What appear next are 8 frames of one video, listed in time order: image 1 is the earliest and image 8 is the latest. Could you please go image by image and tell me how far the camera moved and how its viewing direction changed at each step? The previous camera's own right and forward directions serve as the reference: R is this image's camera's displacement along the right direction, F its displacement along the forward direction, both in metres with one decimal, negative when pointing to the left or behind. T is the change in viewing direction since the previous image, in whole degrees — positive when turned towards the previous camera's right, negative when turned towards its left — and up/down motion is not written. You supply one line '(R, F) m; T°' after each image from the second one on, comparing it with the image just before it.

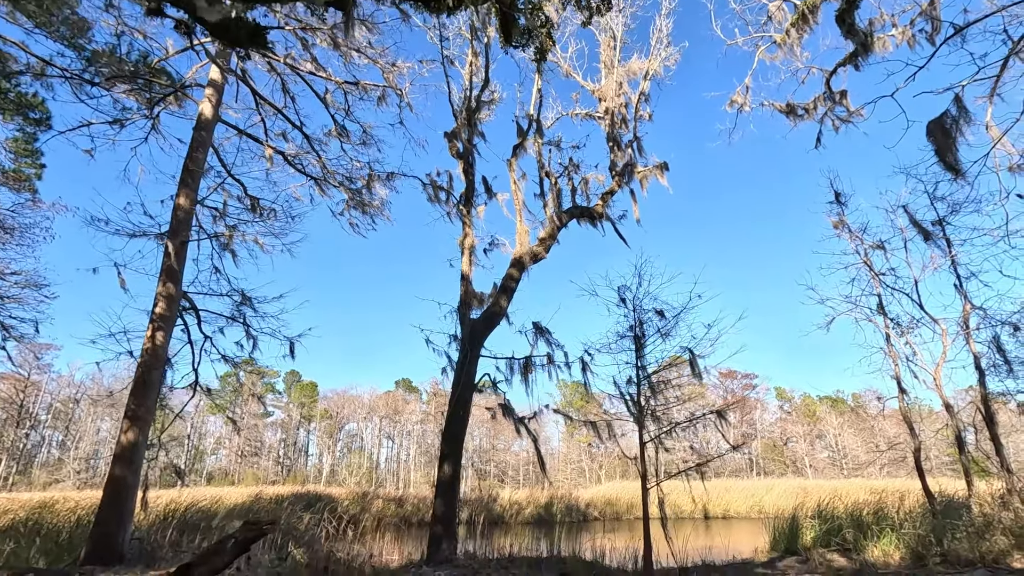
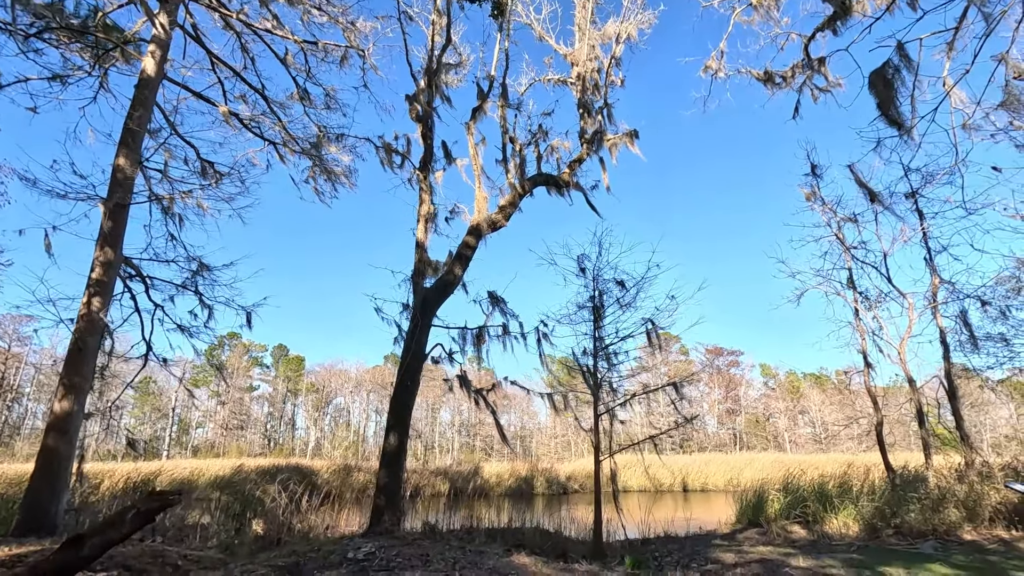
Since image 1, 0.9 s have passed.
(+0.5, +0.2) m; +1°
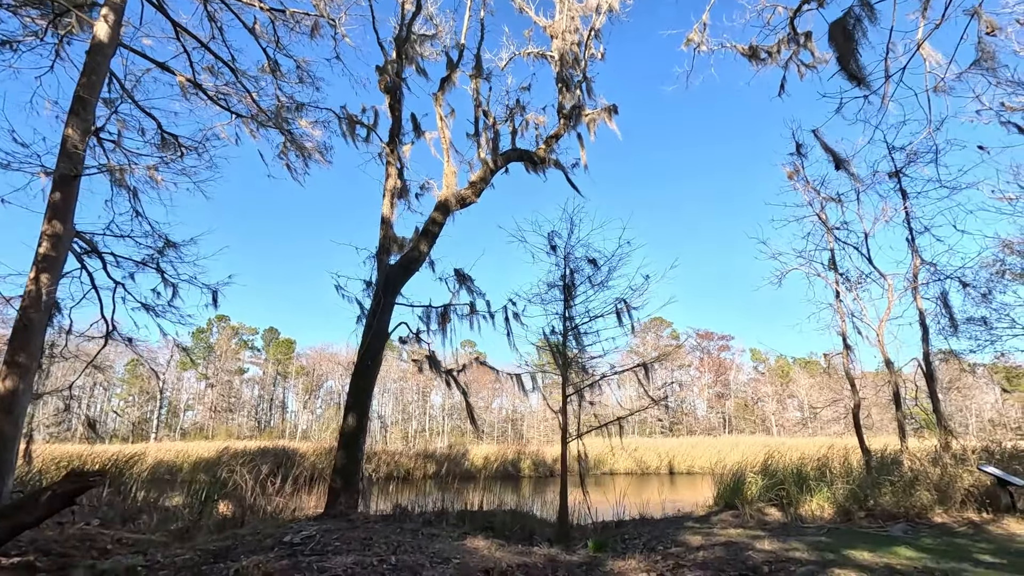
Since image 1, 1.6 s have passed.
(+0.4, +0.2) m; +1°
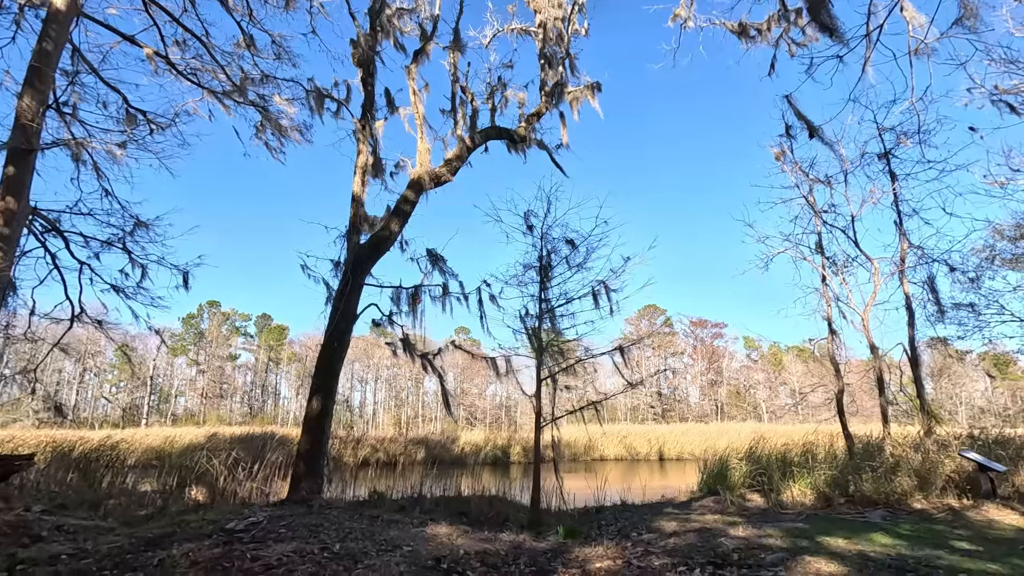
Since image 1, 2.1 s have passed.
(+0.3, +0.2) m; 0°
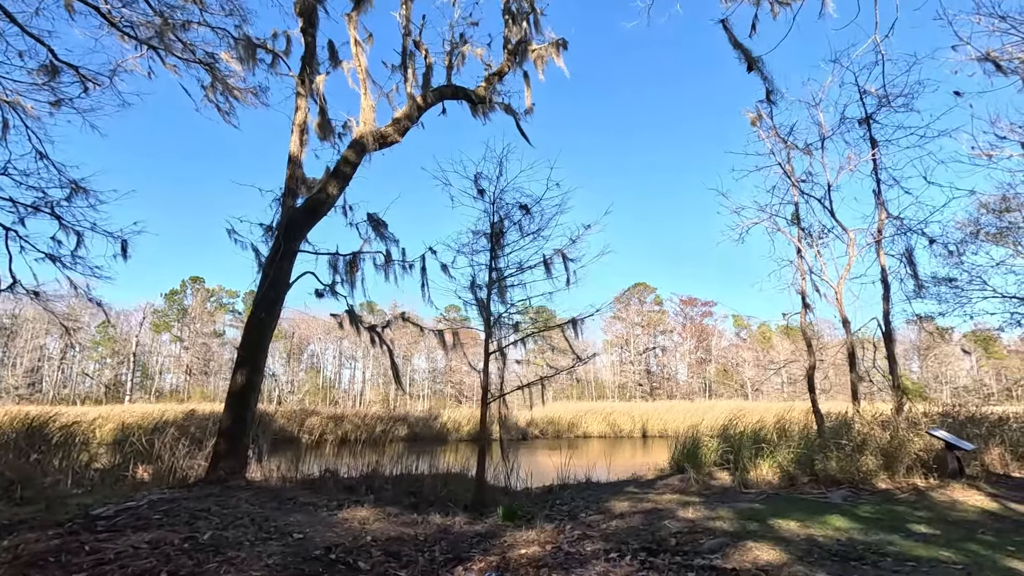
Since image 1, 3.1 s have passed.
(+0.6, +0.4) m; +1°
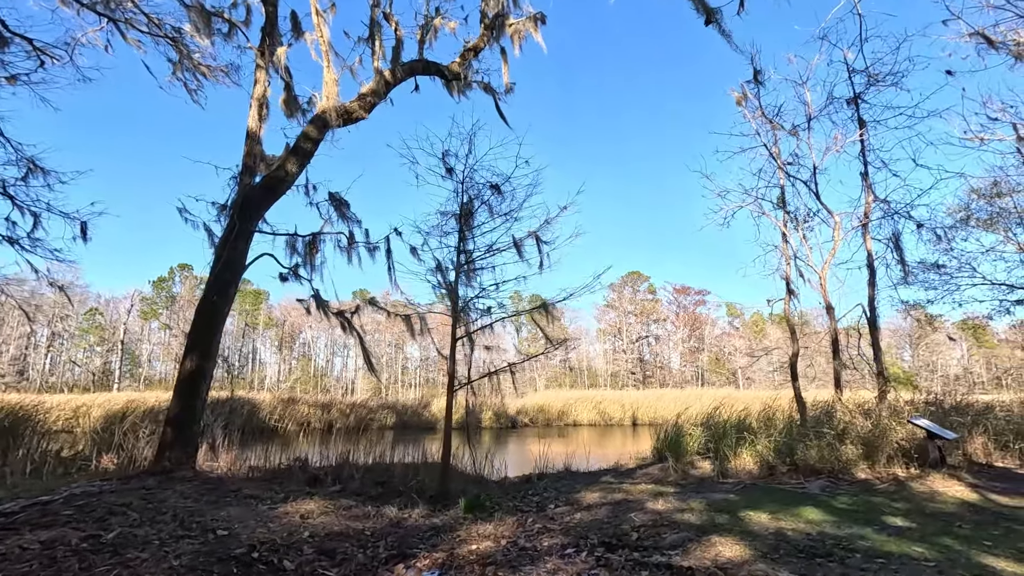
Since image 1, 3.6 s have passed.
(+0.3, +0.3) m; 0°
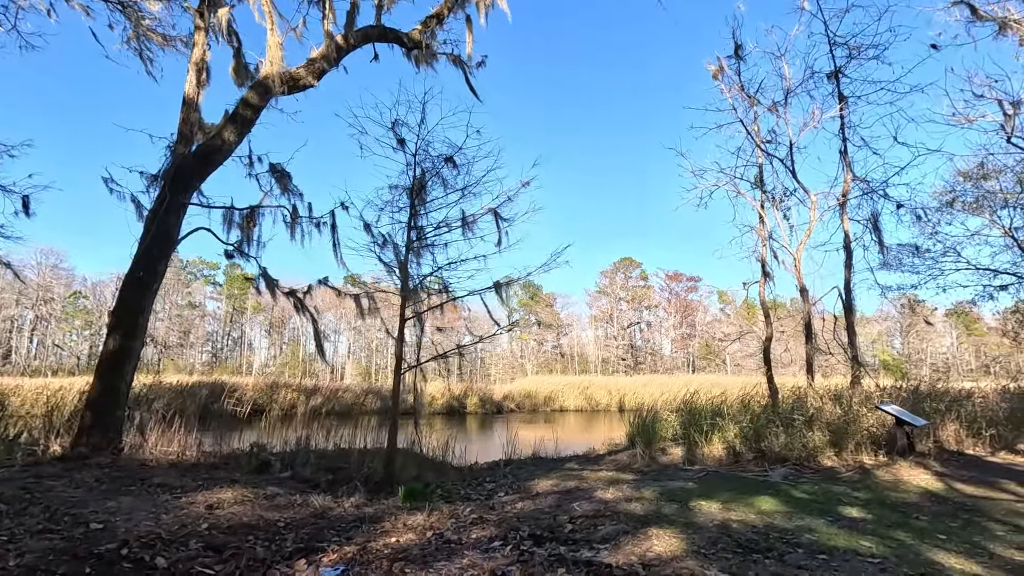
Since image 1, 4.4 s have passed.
(+0.5, +0.3) m; 0°
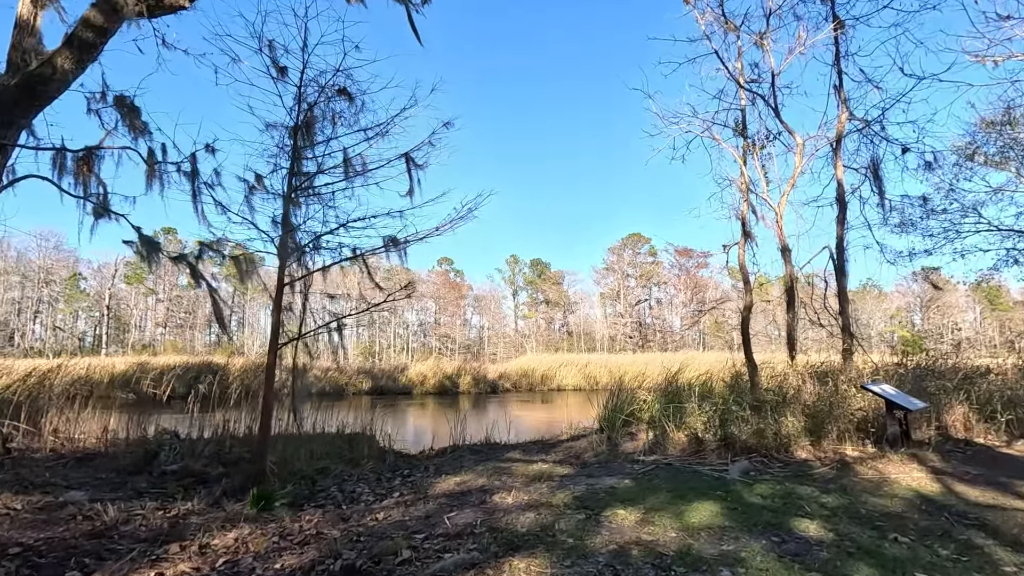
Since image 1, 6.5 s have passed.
(+1.0, +1.0) m; -2°
